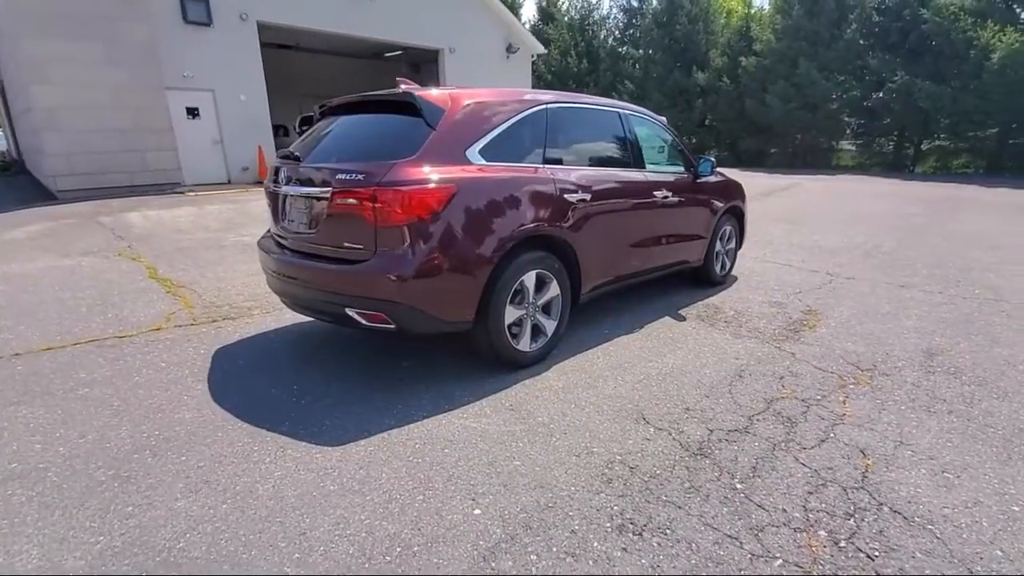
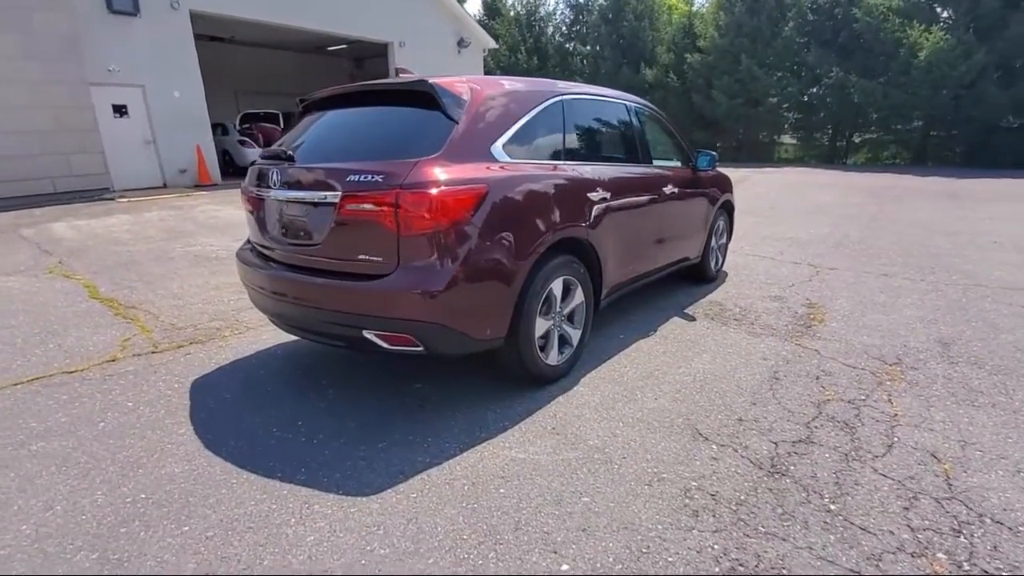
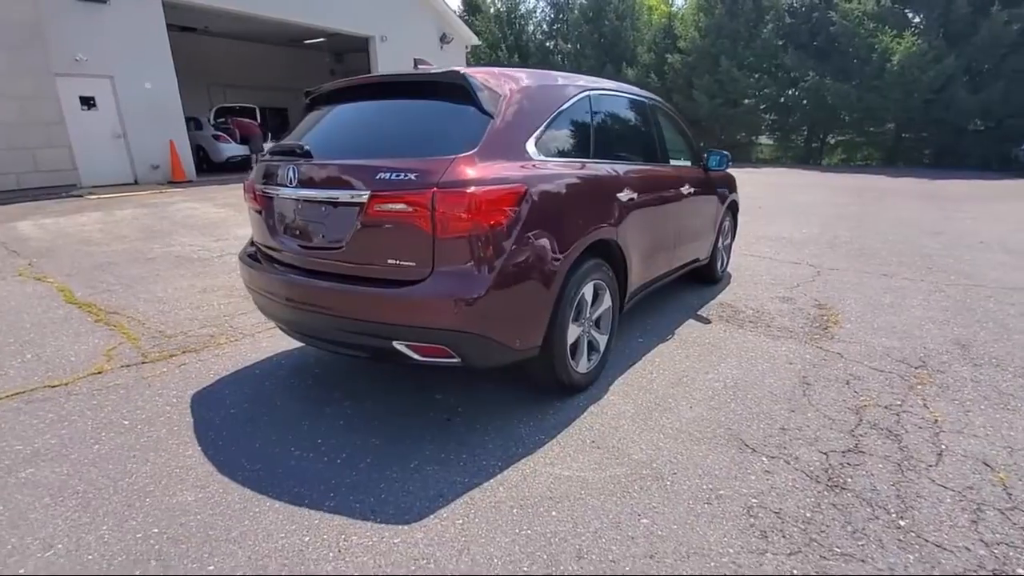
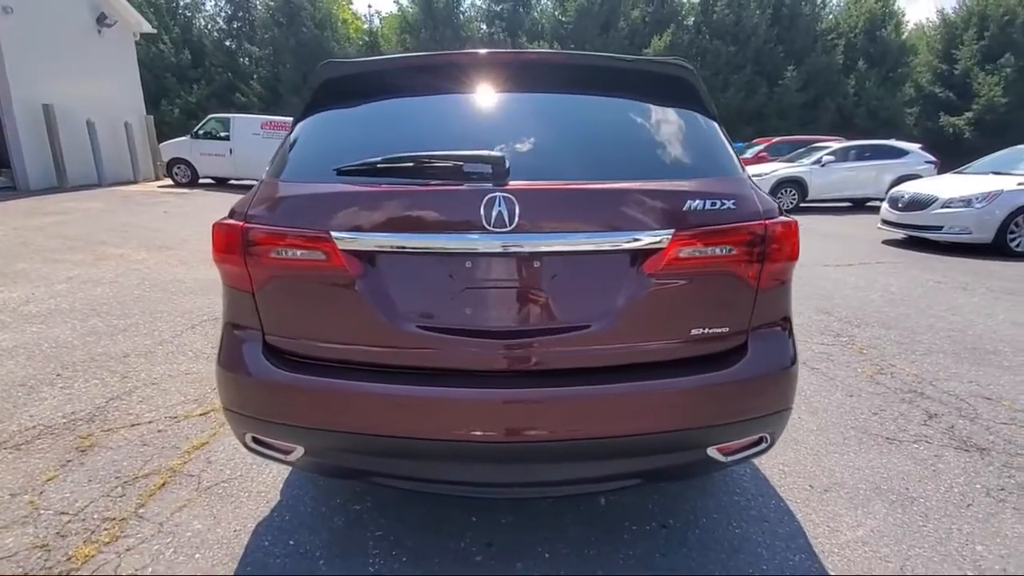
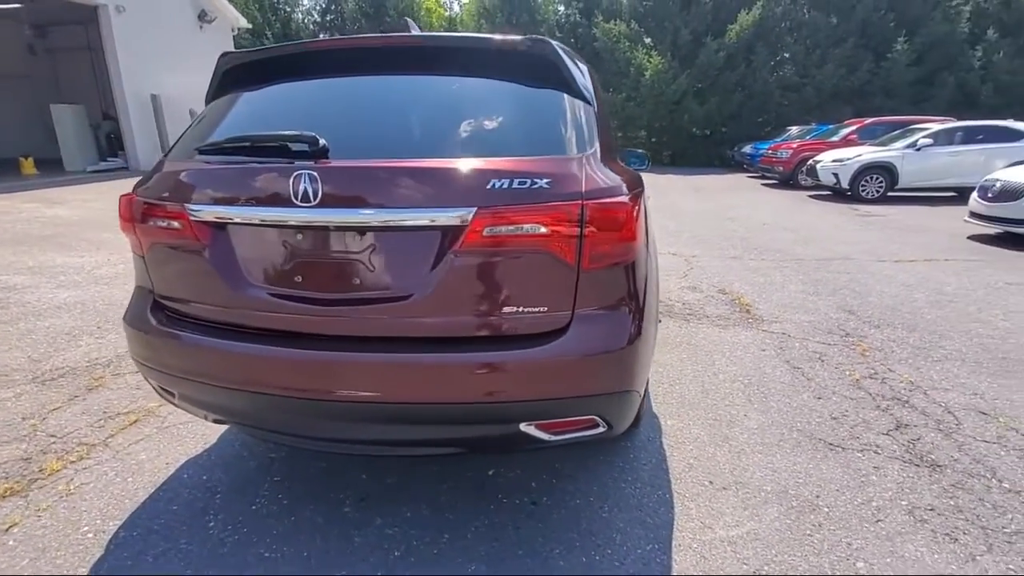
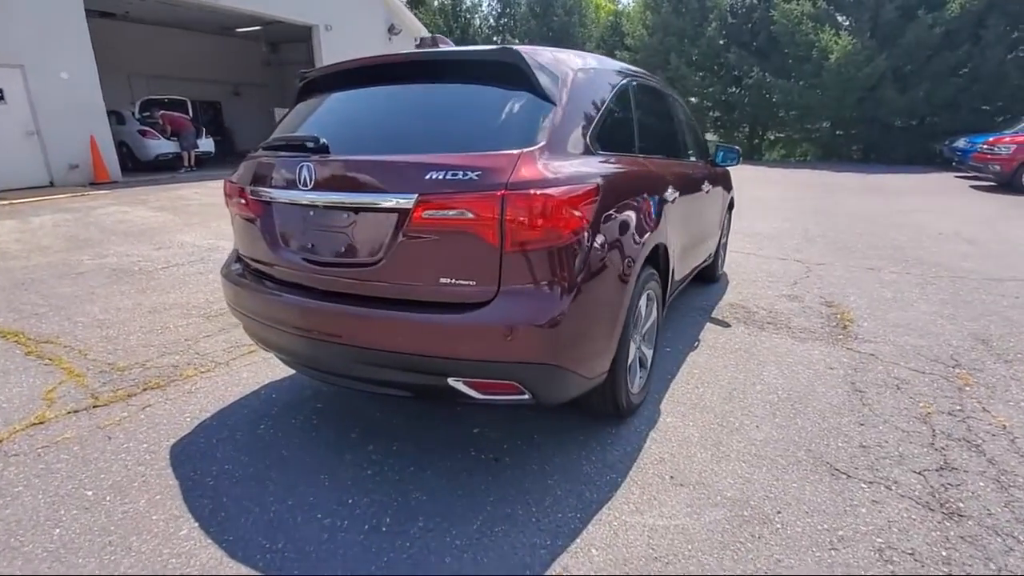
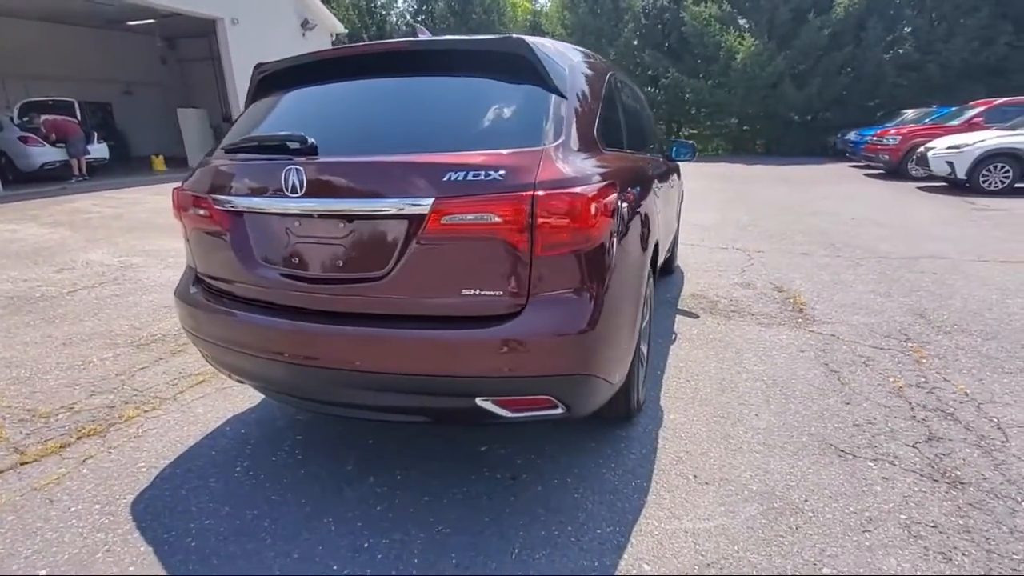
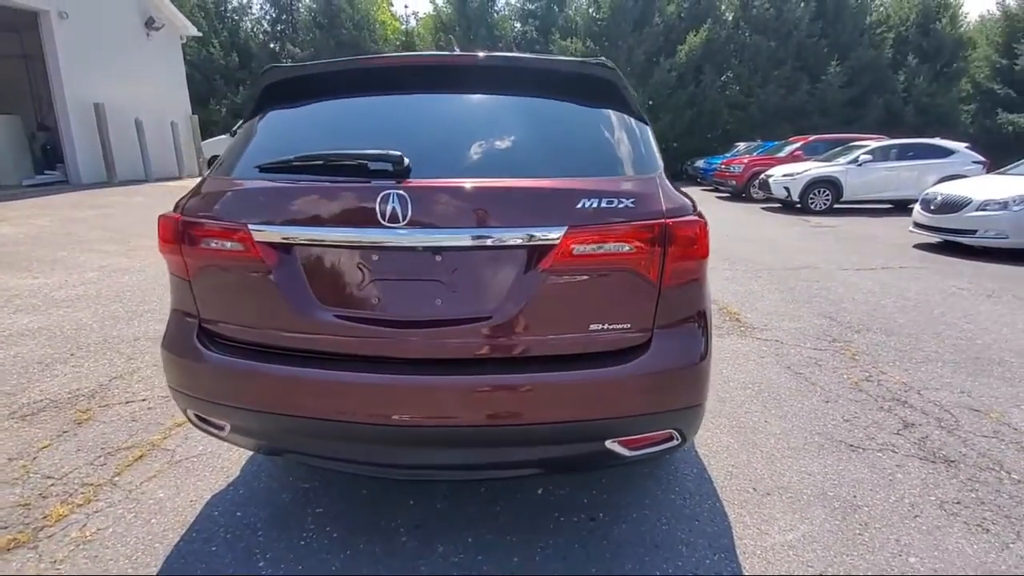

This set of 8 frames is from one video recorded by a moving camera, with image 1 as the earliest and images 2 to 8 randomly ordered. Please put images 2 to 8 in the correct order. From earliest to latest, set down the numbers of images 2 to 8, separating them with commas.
2, 3, 6, 7, 5, 8, 4
